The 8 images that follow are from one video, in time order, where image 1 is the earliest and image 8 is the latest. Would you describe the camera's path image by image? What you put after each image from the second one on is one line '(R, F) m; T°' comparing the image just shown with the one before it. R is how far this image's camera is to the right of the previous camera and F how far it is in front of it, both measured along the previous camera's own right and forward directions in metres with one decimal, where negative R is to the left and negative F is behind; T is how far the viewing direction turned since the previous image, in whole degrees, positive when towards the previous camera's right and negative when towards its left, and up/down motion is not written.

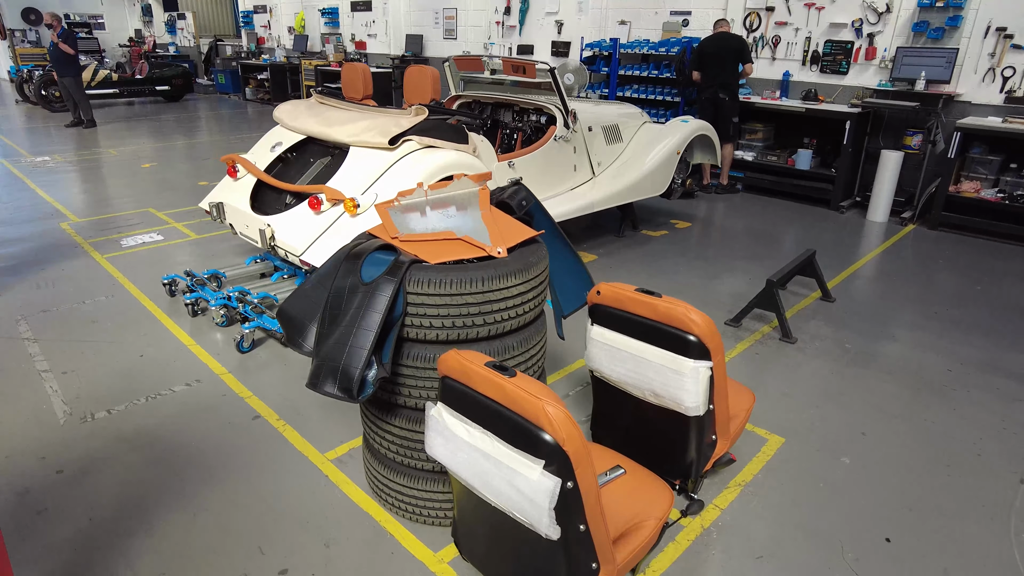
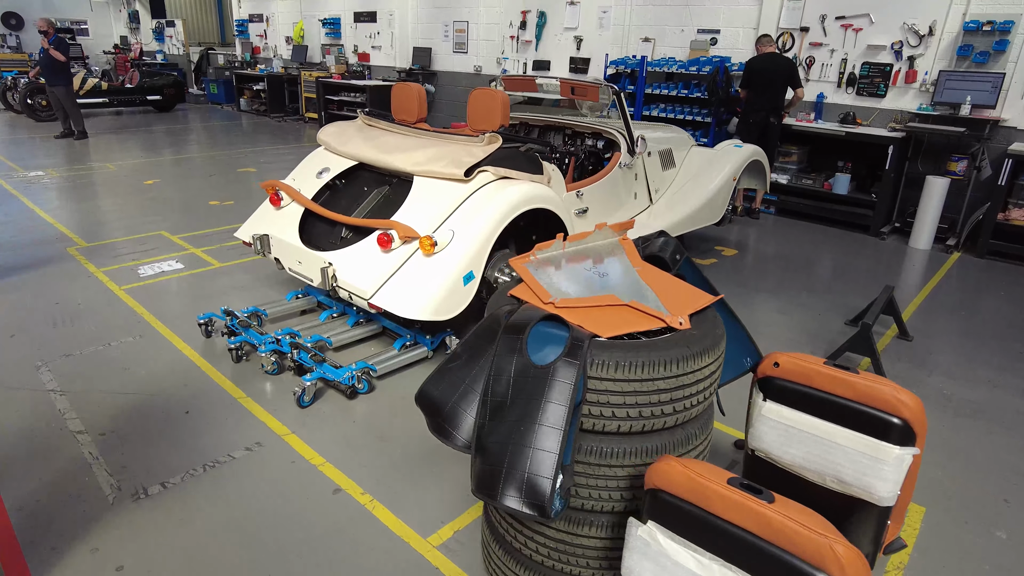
(-0.5, +0.3) m; +2°
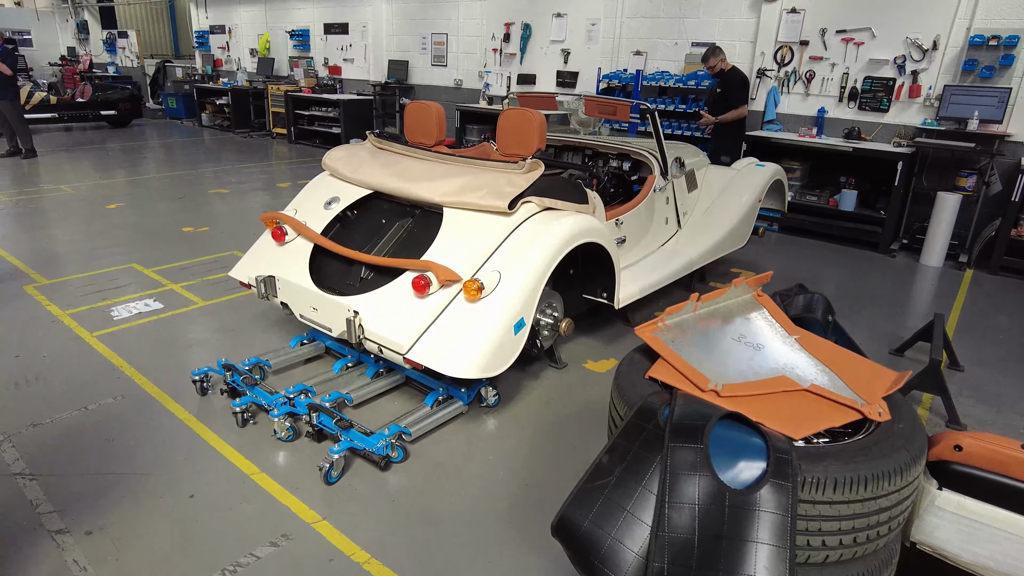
(-0.3, +0.3) m; +4°
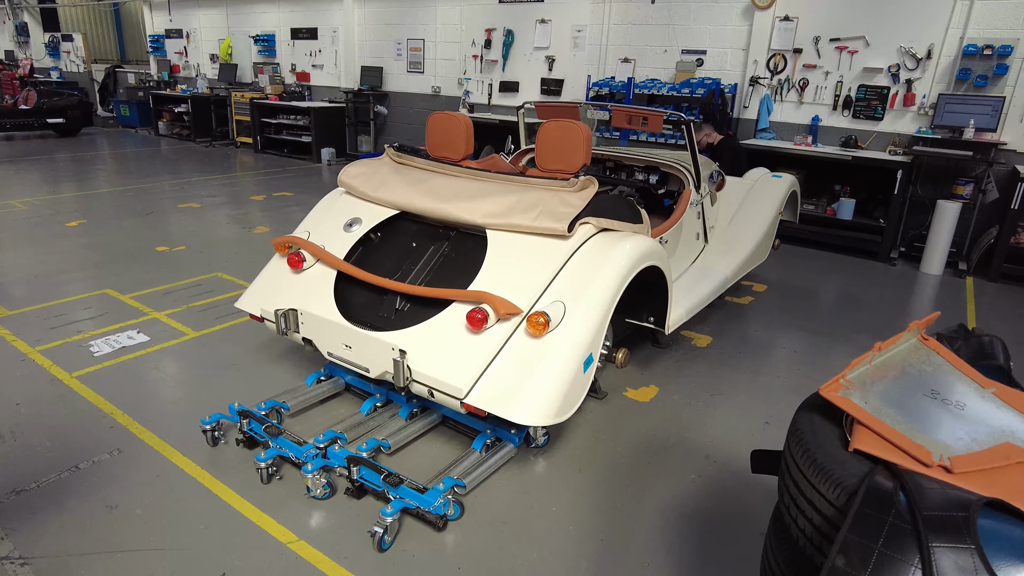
(-0.4, +0.3) m; +4°
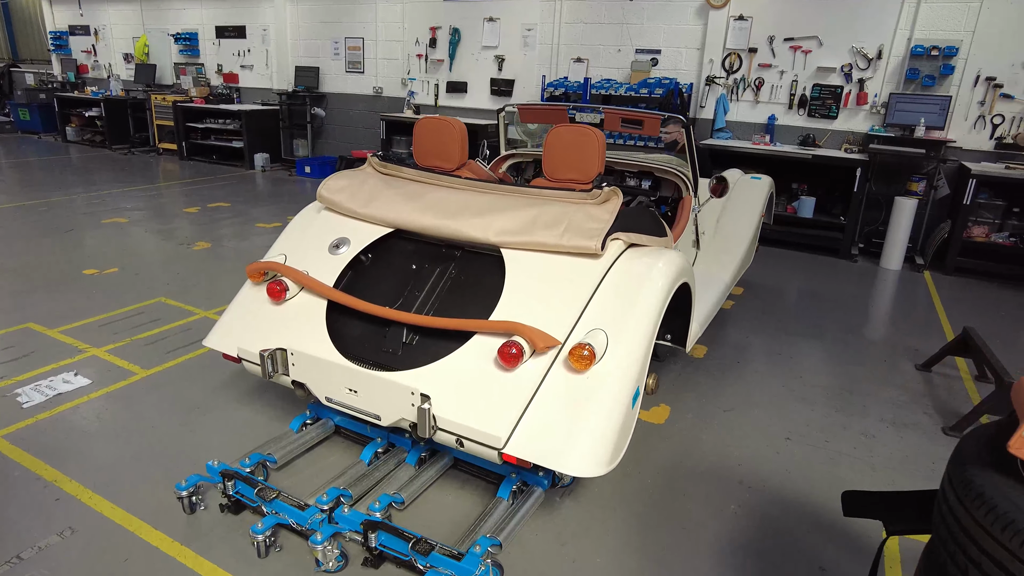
(-0.3, +0.3) m; +6°
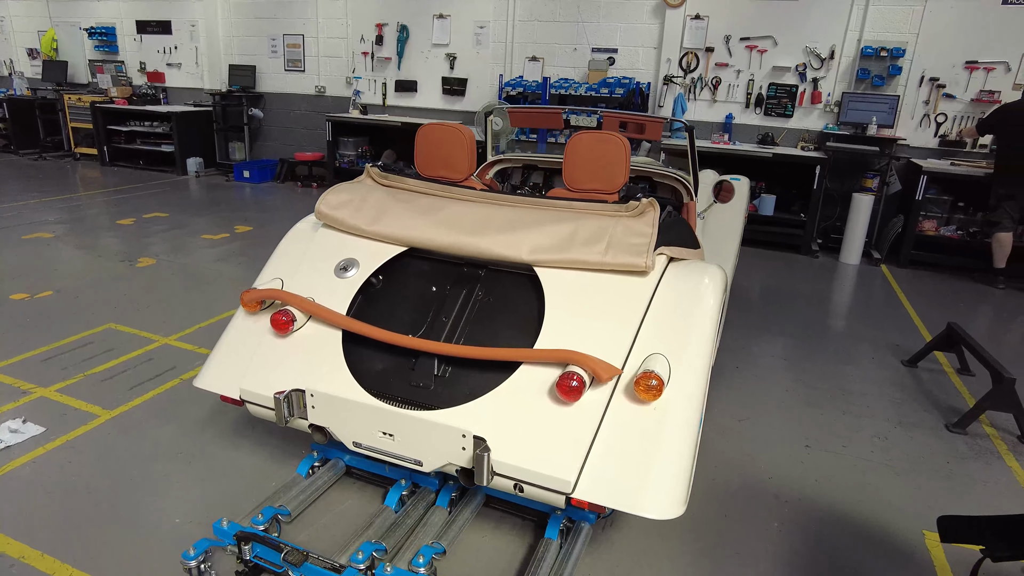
(-0.3, +0.2) m; +6°
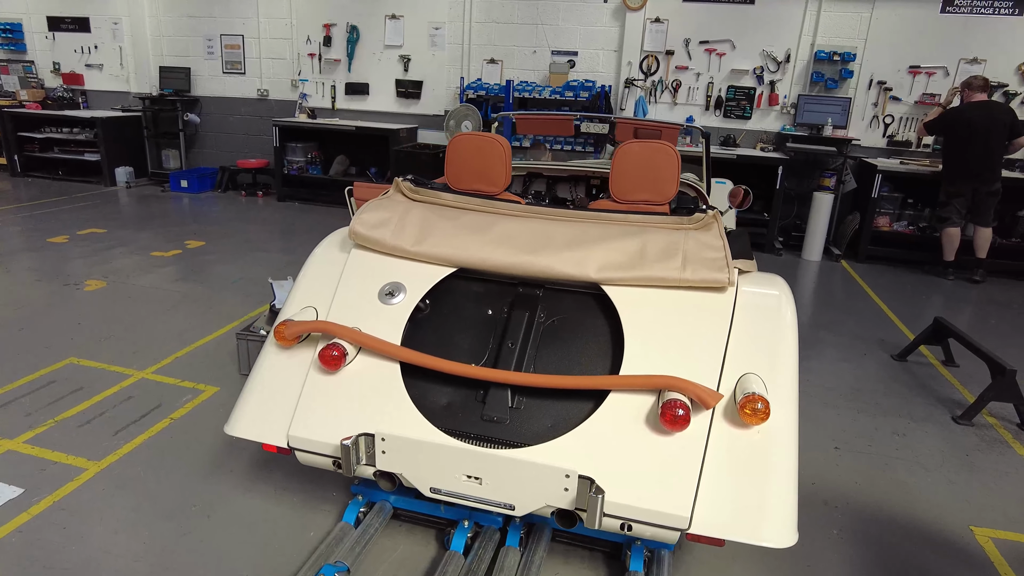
(-0.4, +0.2) m; +7°
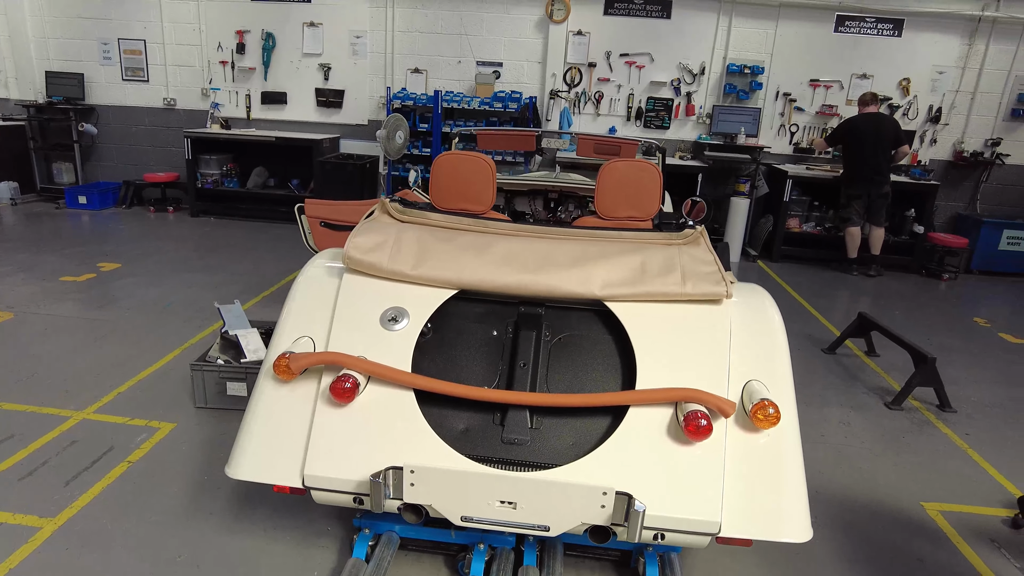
(-0.3, 0.0) m; +8°
